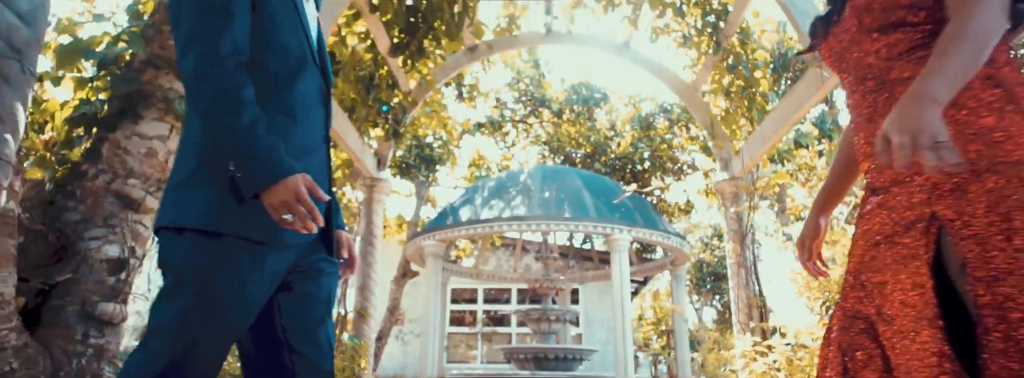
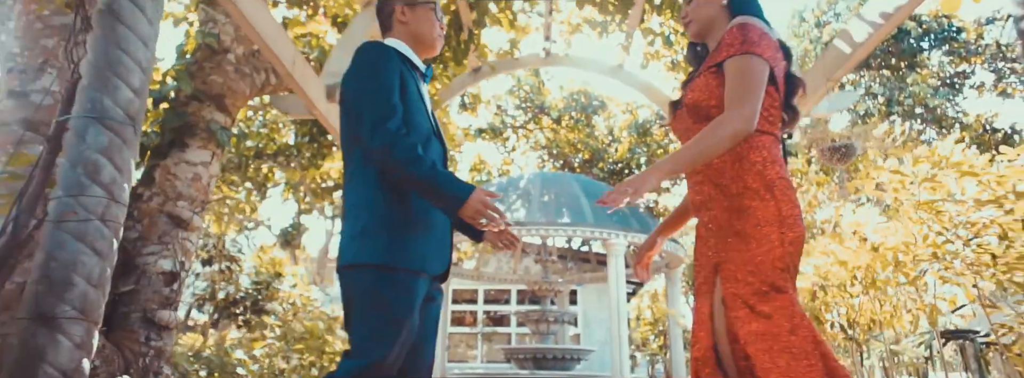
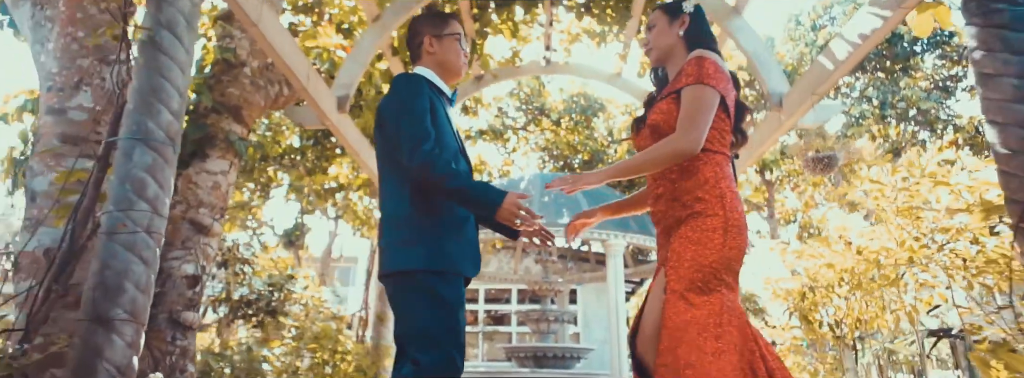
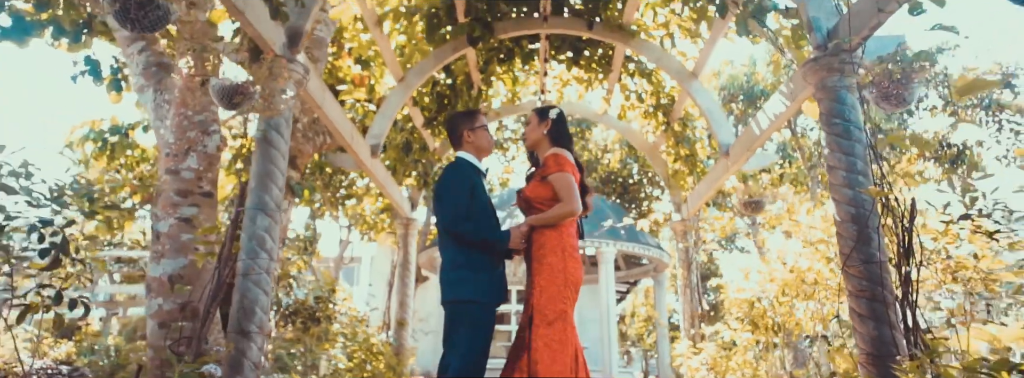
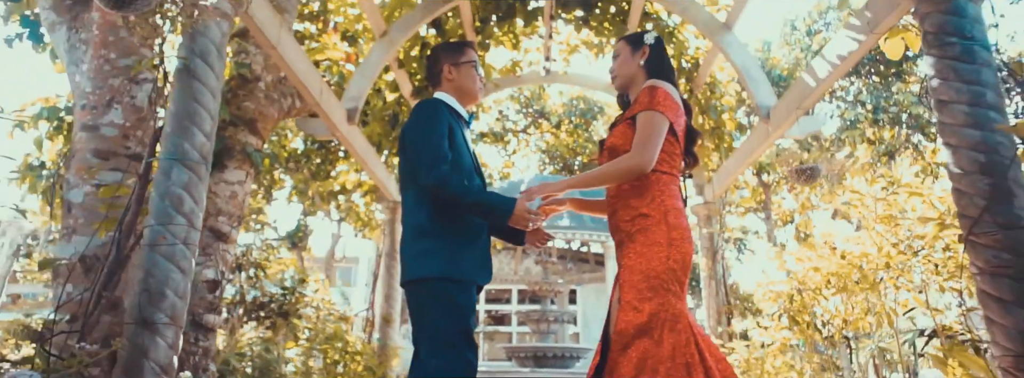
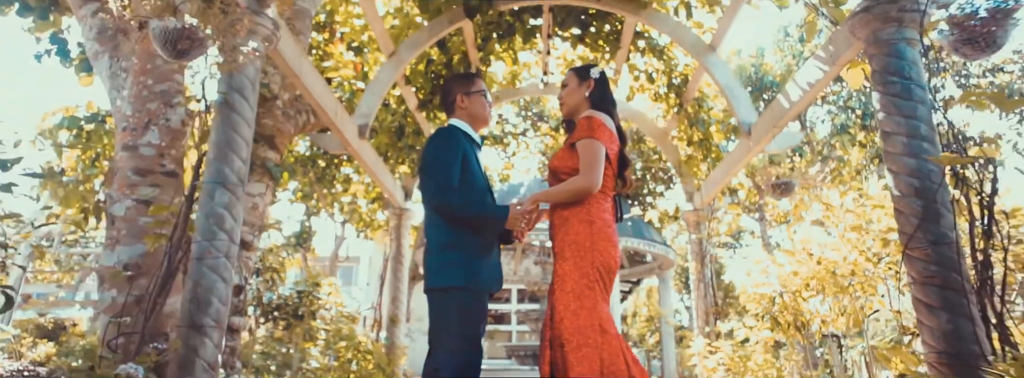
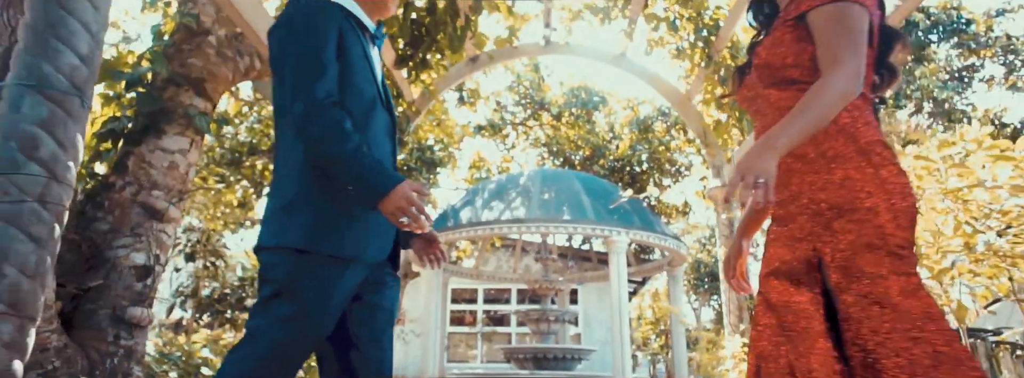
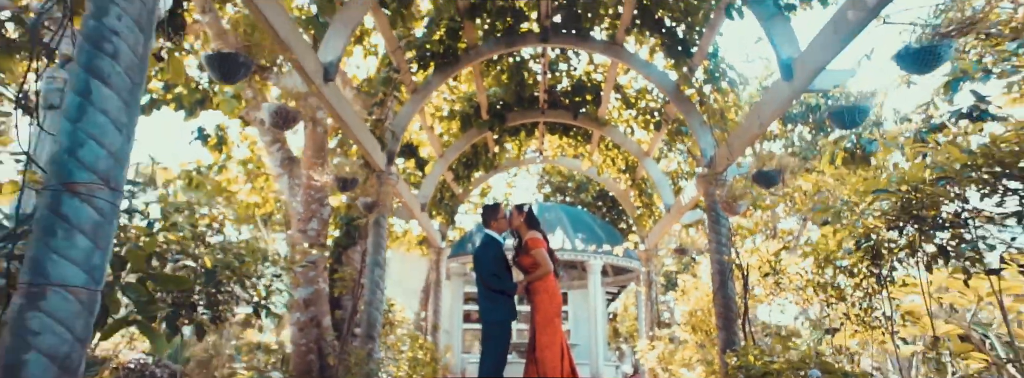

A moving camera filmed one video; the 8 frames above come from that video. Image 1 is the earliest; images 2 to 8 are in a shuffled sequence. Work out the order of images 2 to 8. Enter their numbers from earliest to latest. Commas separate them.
7, 2, 3, 5, 6, 4, 8
